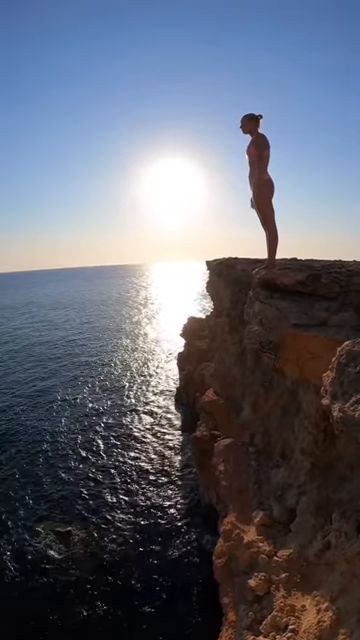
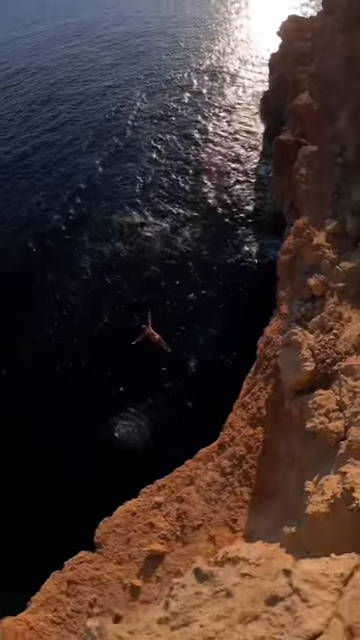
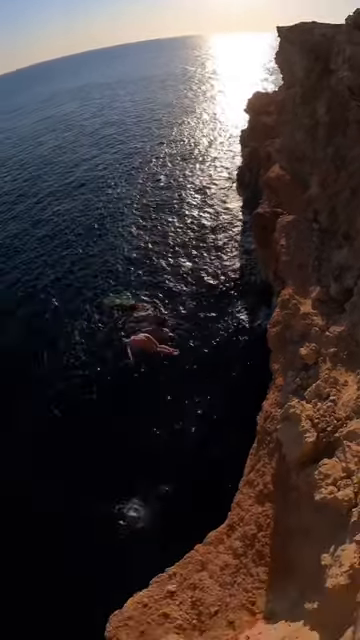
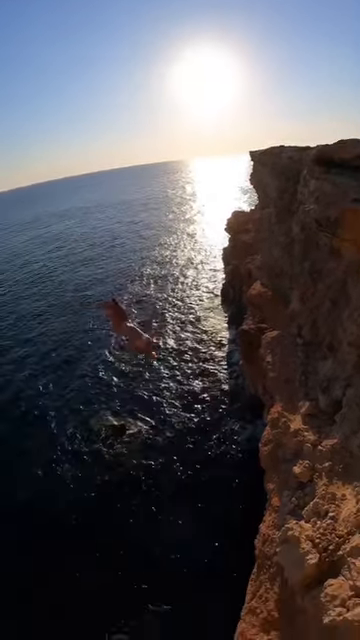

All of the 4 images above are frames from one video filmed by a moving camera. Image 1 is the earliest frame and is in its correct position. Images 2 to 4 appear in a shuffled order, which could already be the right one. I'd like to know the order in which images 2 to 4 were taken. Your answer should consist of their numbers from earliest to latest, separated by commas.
4, 3, 2
